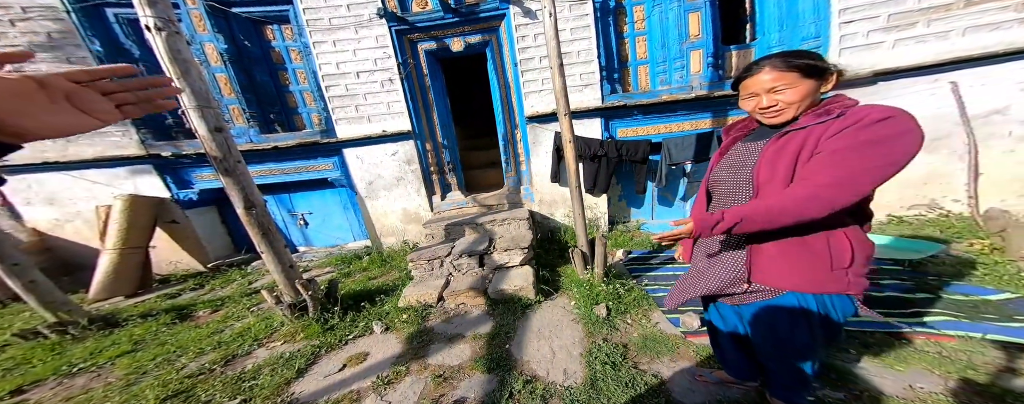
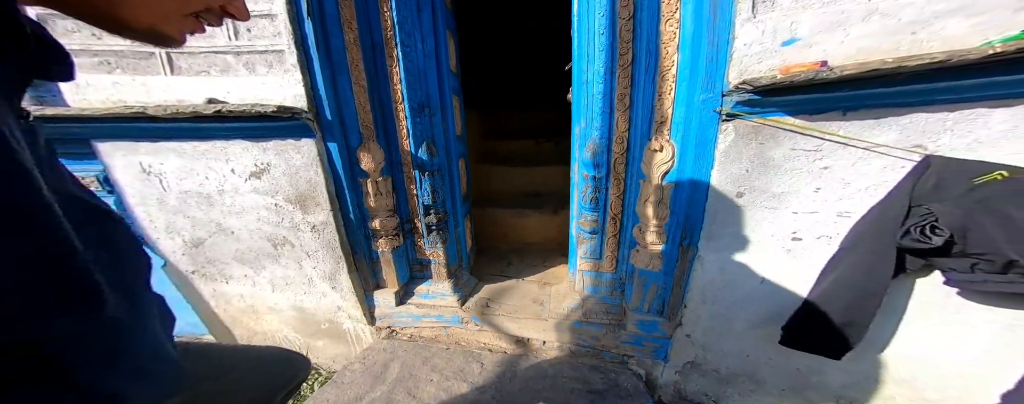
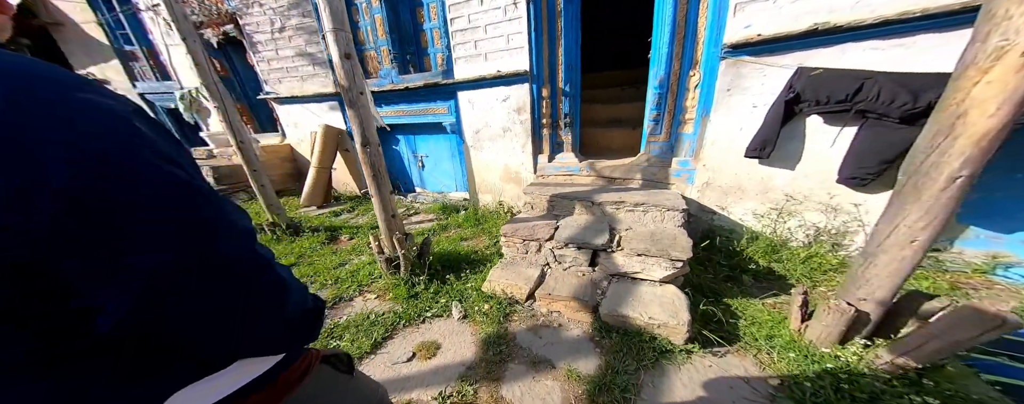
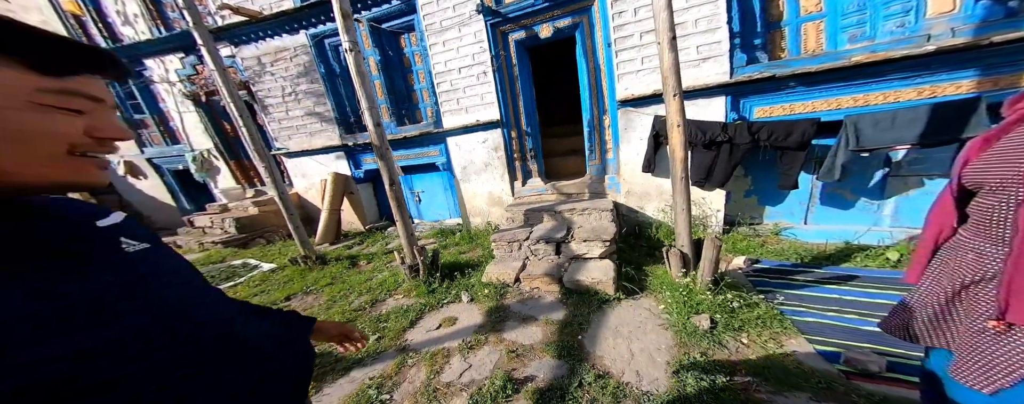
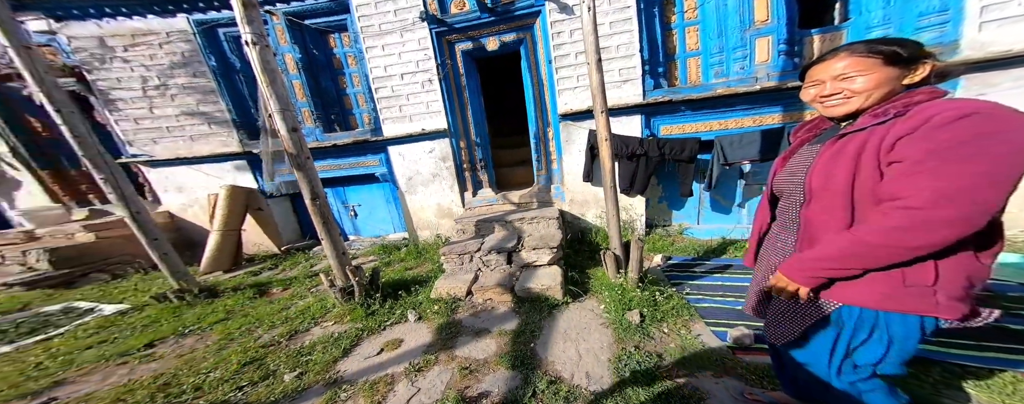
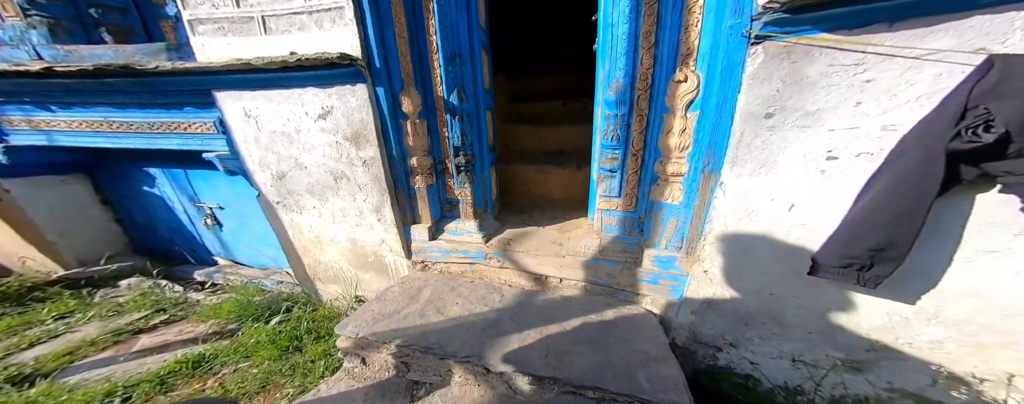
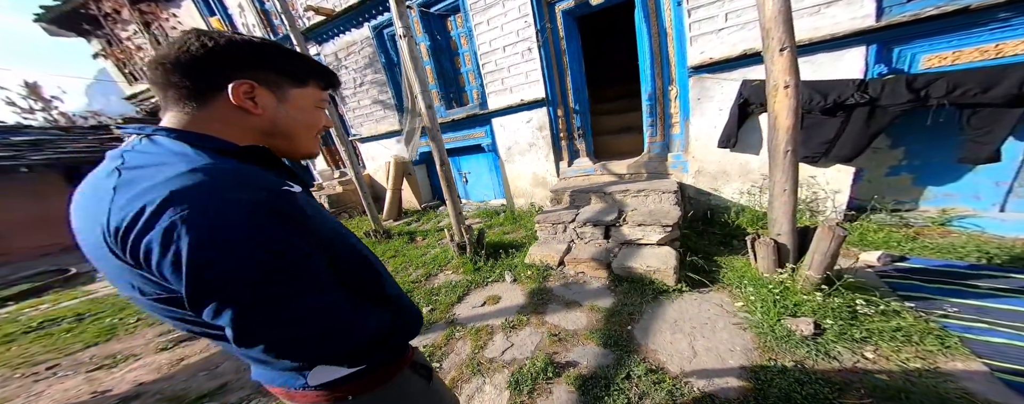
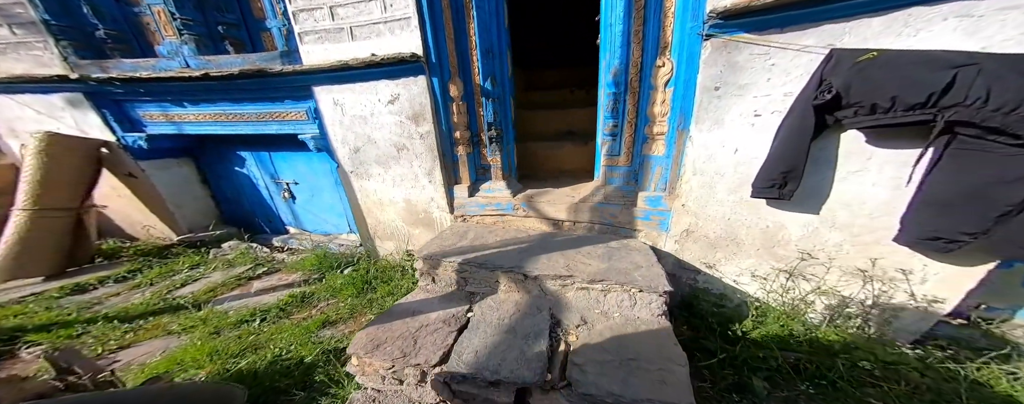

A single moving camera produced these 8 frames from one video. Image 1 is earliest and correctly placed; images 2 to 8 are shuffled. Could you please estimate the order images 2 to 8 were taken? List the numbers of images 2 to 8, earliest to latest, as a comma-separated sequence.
5, 4, 7, 3, 8, 6, 2
